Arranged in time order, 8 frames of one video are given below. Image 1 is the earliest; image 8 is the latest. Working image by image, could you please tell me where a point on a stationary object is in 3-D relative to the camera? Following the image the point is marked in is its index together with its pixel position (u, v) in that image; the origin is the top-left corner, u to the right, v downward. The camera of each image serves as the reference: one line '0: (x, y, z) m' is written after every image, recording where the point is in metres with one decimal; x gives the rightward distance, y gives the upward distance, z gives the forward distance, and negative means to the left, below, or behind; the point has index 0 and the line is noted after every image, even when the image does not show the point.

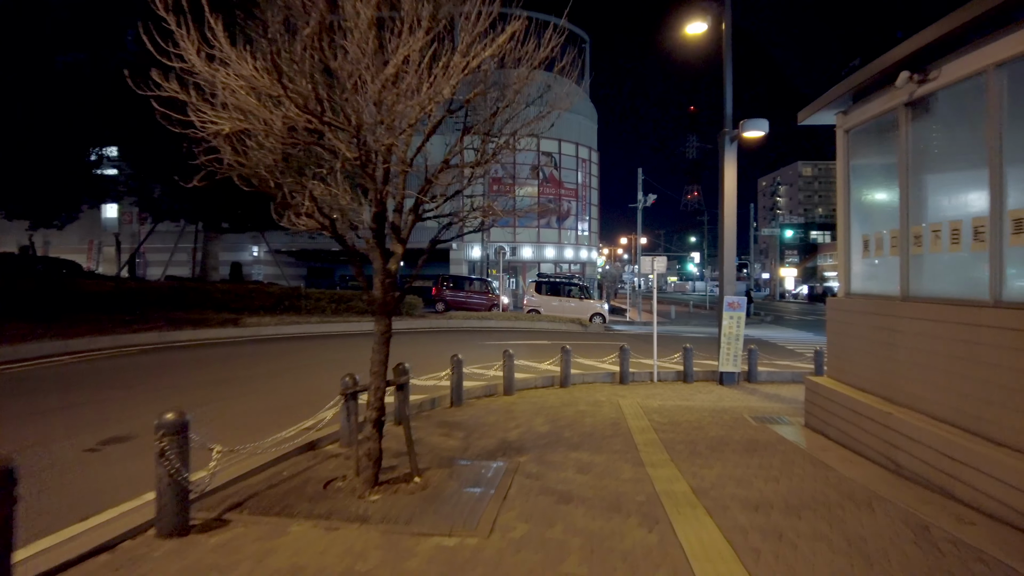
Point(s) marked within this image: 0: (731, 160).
0: (+4.9, +2.9, +14.6) m
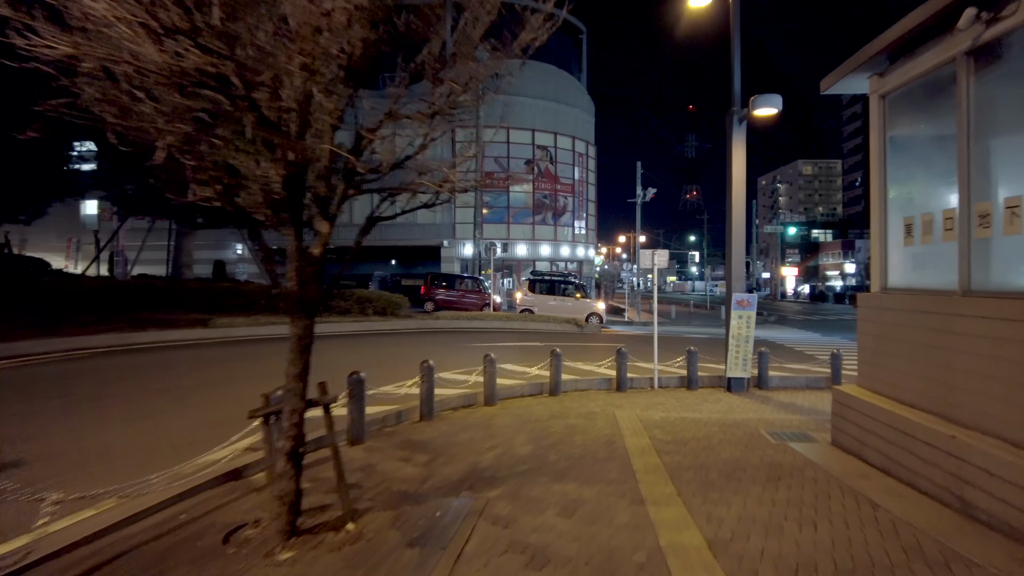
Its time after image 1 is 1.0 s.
0: (+4.6, +2.9, +13.1) m
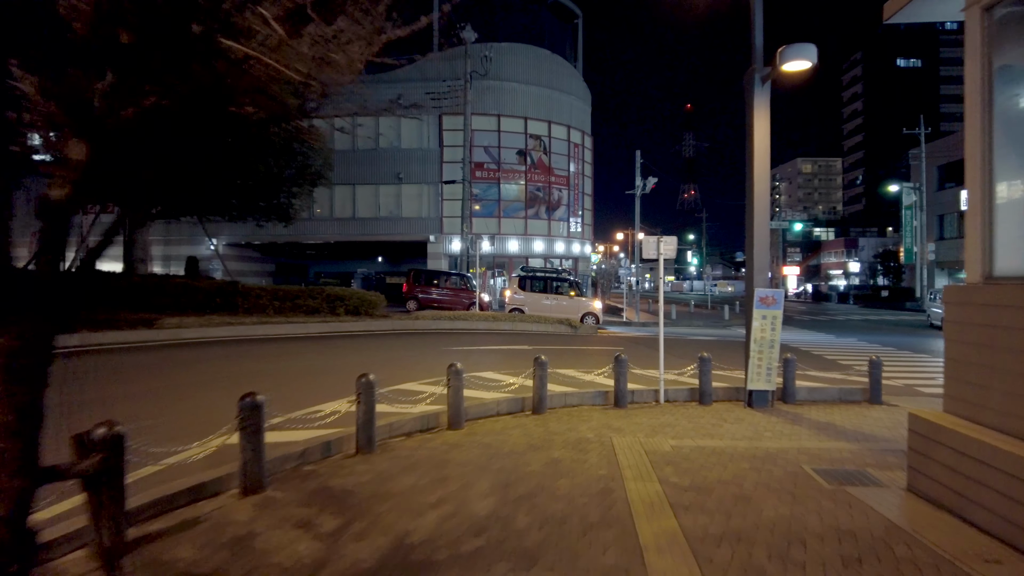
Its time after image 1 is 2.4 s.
0: (+4.2, +3.0, +10.9) m
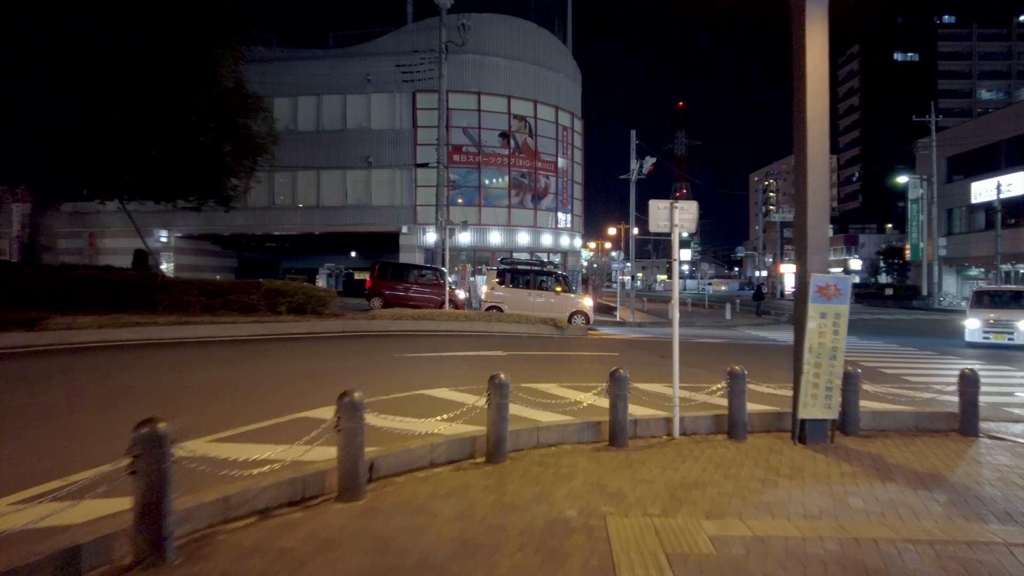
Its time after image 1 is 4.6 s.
0: (+3.6, +3.2, +7.7) m
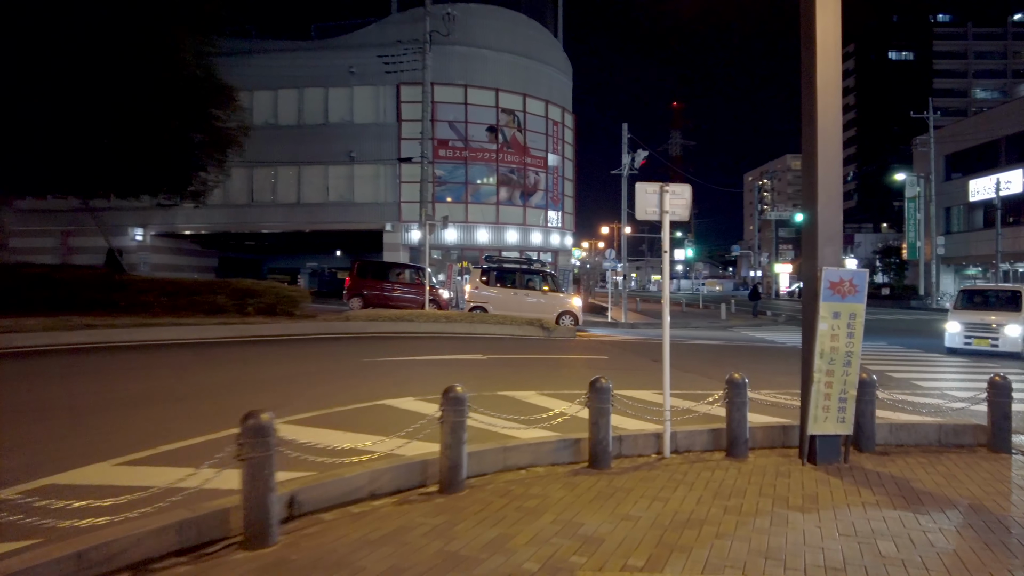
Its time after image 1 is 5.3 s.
0: (+3.2, +3.2, +6.6) m
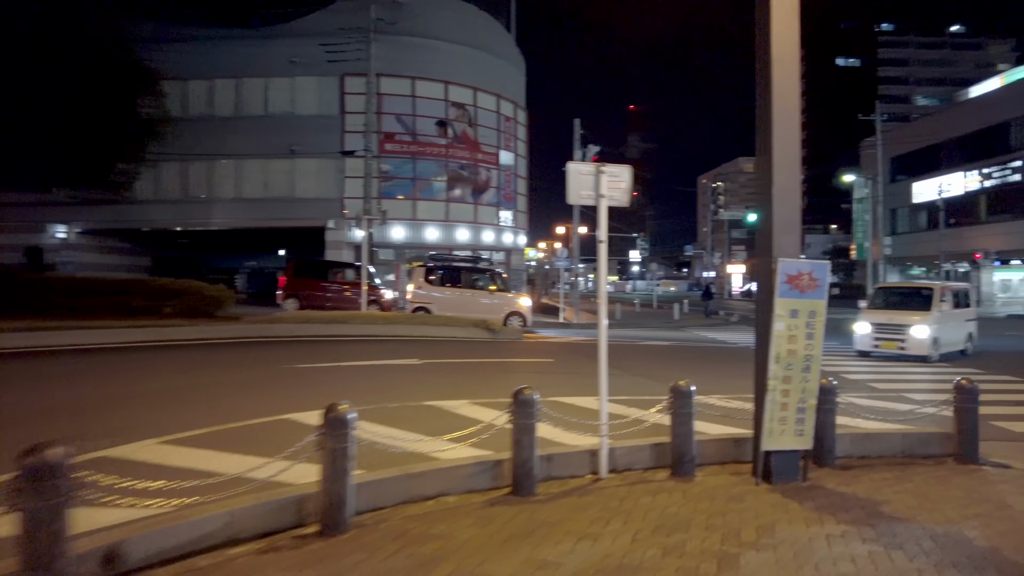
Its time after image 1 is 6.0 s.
0: (+2.5, +3.3, +5.9) m
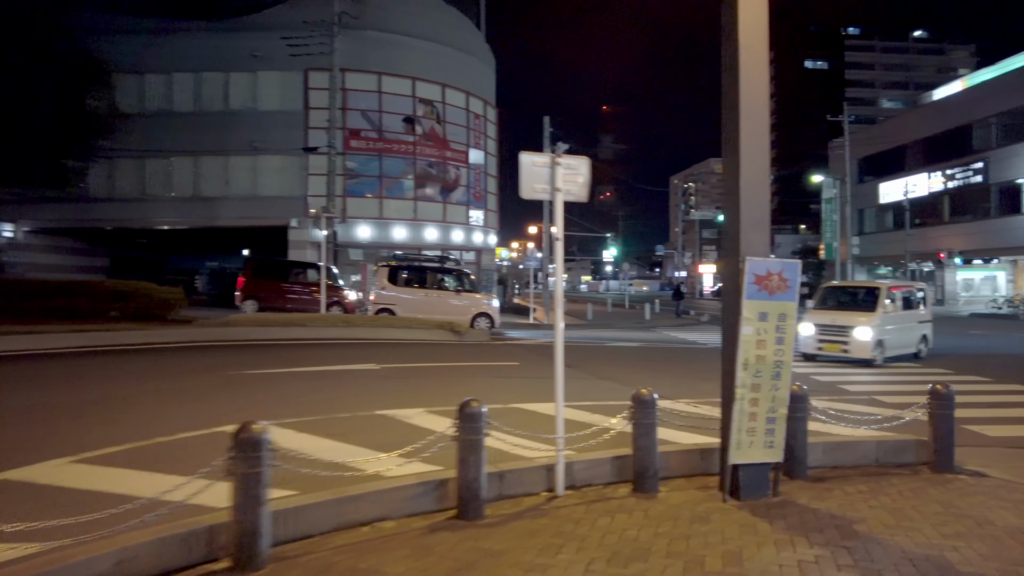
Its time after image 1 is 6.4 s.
0: (+2.0, +3.3, +5.5) m
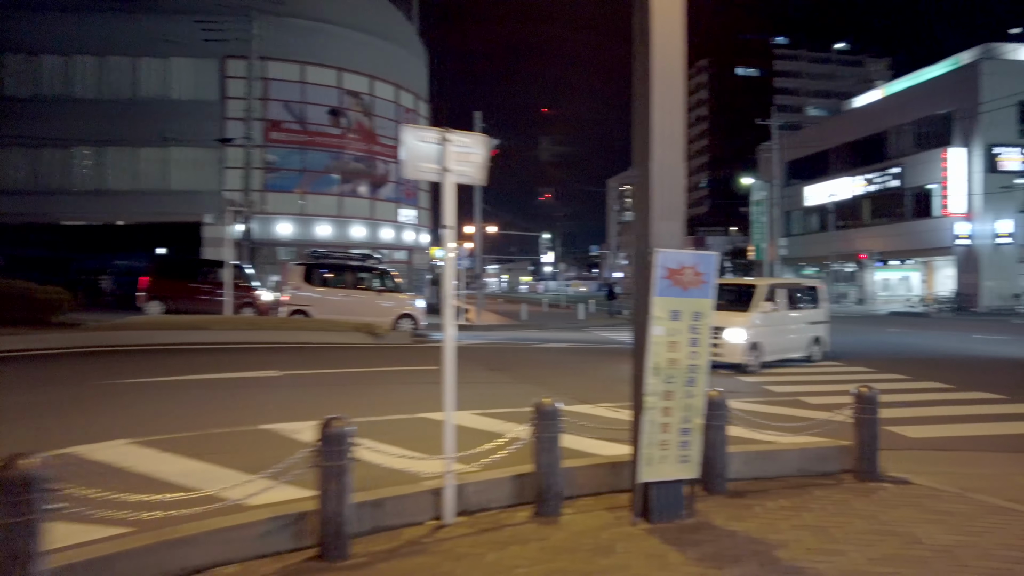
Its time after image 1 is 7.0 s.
0: (+1.1, +3.3, +4.9) m
